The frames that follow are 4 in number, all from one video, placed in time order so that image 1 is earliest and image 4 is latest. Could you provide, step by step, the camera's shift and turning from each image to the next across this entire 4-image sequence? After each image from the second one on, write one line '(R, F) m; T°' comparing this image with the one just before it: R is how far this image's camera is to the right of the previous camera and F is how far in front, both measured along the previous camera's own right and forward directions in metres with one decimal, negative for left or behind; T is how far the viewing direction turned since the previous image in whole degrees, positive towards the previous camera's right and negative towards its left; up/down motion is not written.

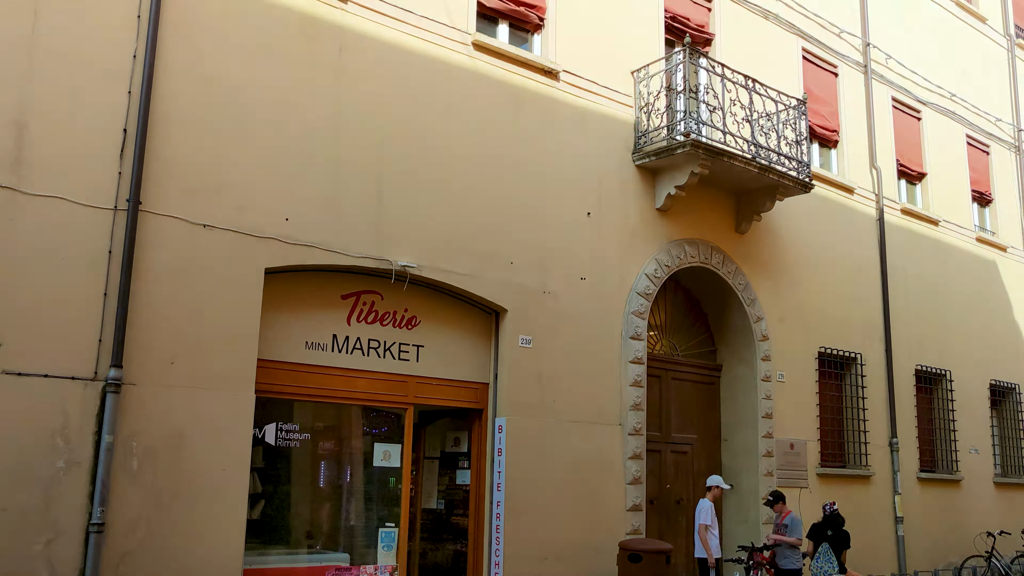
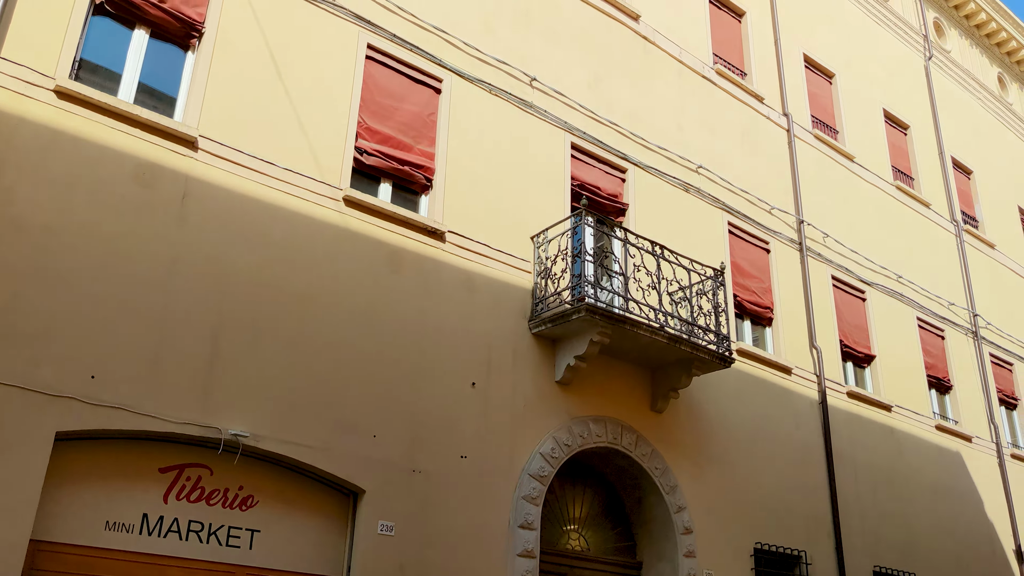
(+1.2, +1.0) m; 0°
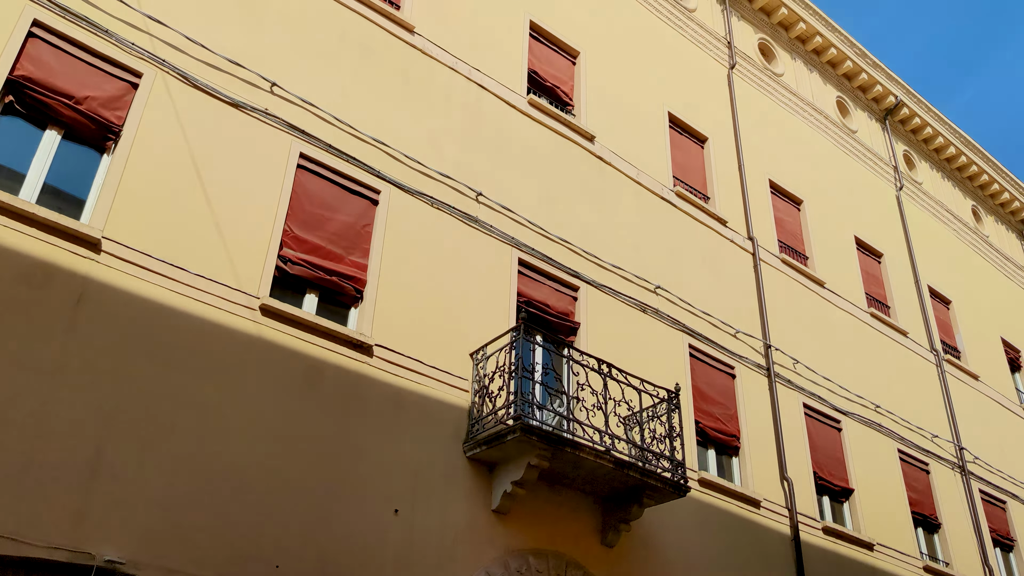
(+0.6, +0.6) m; 0°
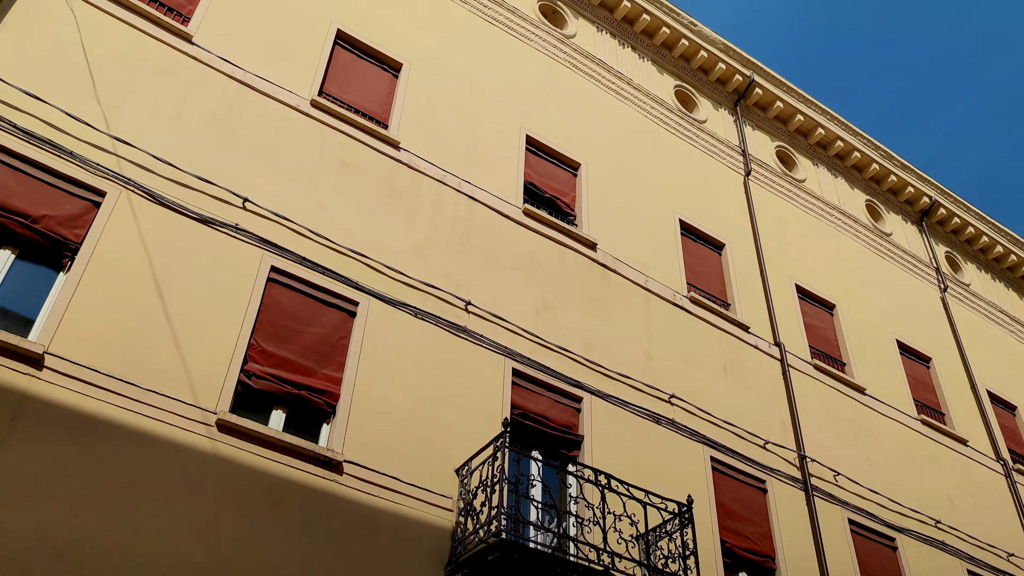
(+0.8, +0.6) m; -4°
